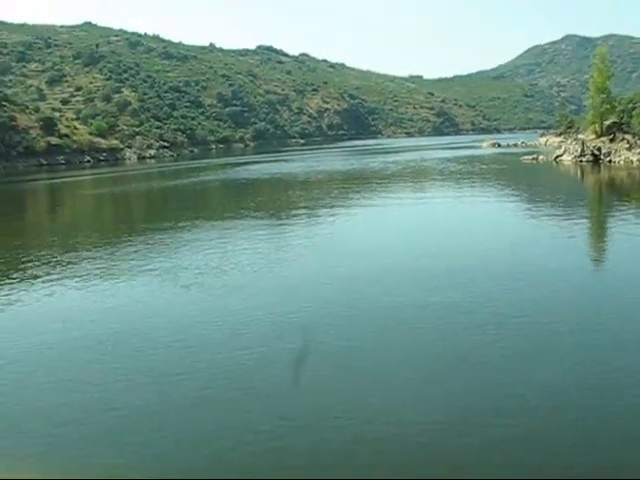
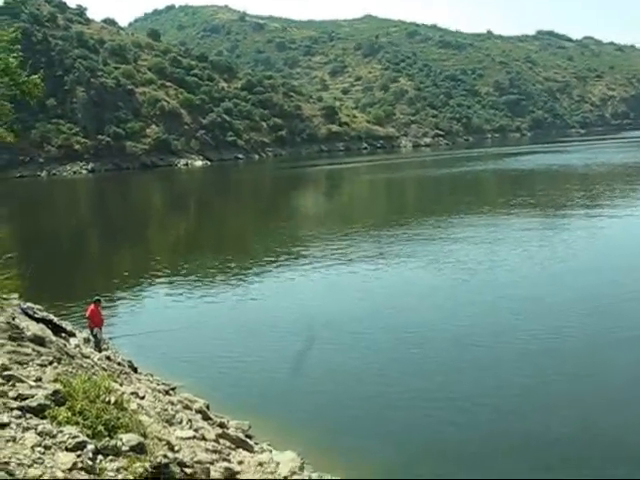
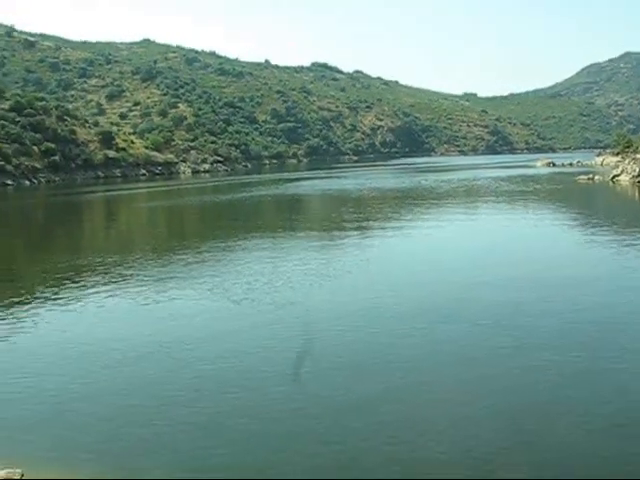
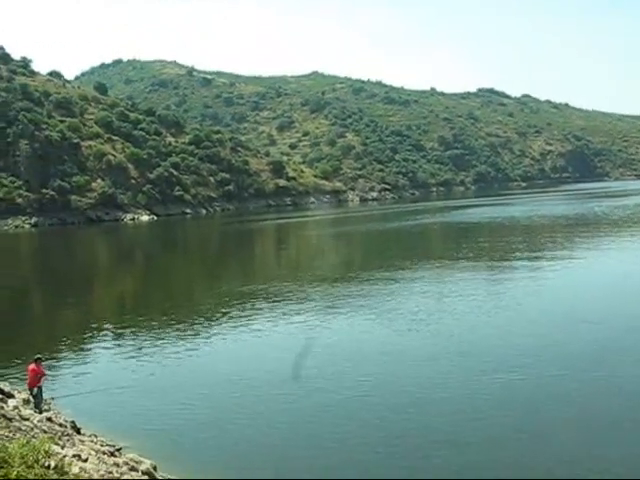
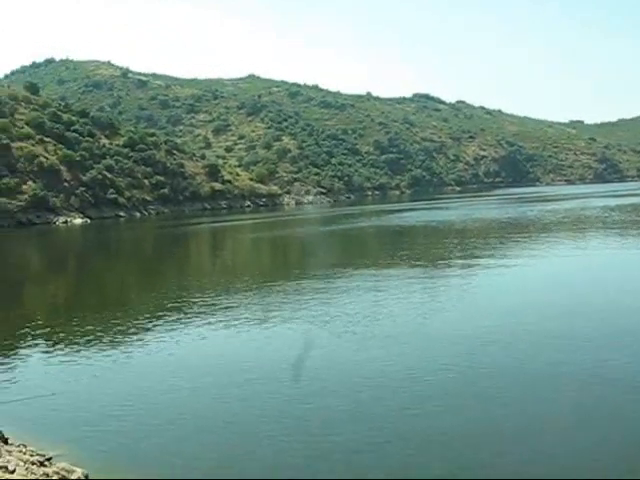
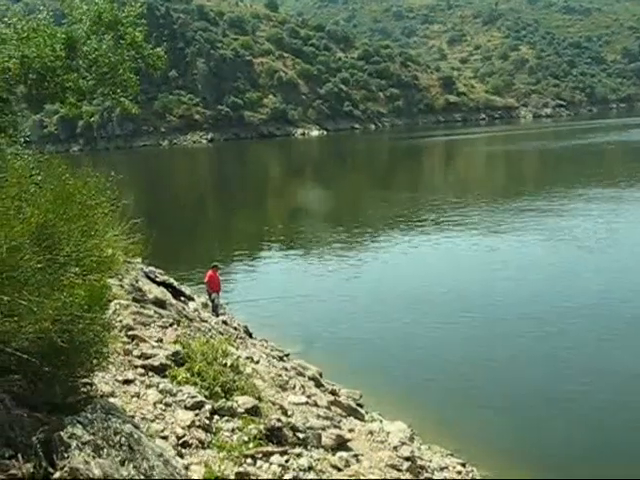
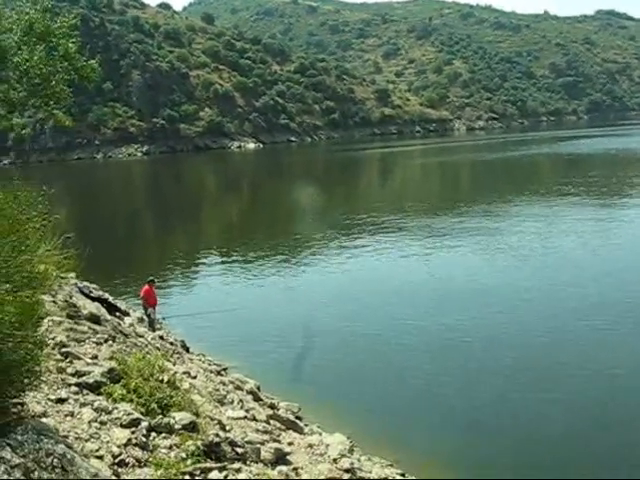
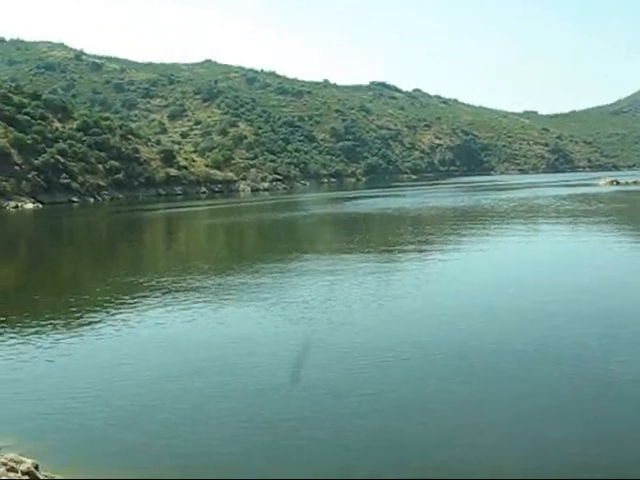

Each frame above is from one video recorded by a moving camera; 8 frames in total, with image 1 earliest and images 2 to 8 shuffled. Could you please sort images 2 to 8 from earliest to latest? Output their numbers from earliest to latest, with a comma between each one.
3, 8, 5, 4, 2, 7, 6
